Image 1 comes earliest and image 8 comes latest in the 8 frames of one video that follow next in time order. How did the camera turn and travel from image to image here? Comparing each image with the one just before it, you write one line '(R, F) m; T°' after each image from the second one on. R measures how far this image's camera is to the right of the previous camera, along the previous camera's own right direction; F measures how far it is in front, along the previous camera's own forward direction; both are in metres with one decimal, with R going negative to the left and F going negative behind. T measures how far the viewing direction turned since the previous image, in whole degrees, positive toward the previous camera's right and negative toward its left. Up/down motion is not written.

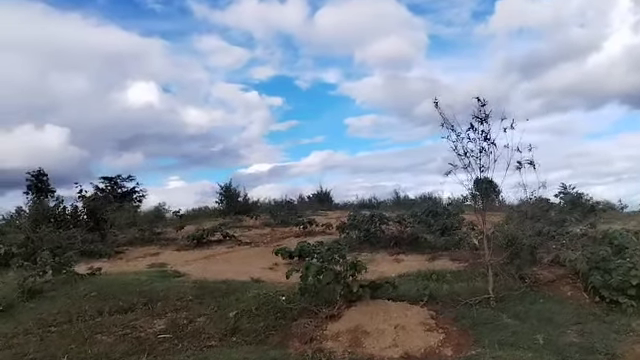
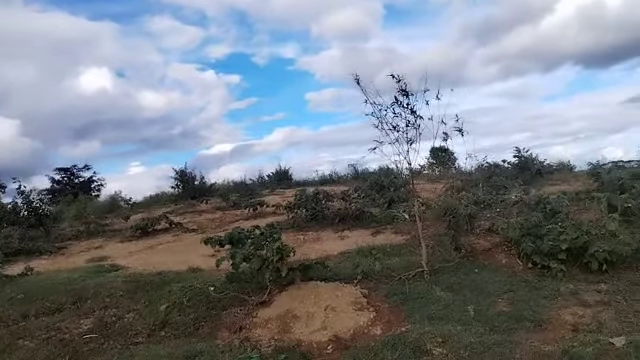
(+0.5, +0.2) m; +3°
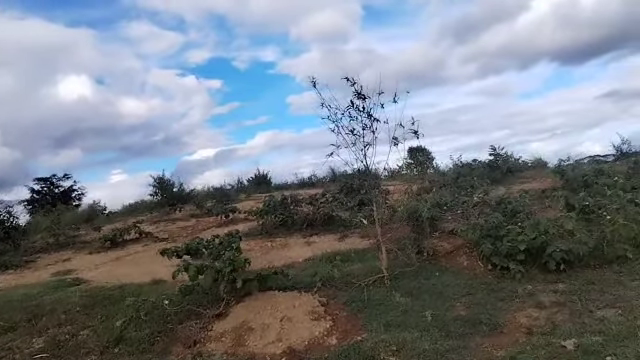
(+0.4, +0.1) m; +1°
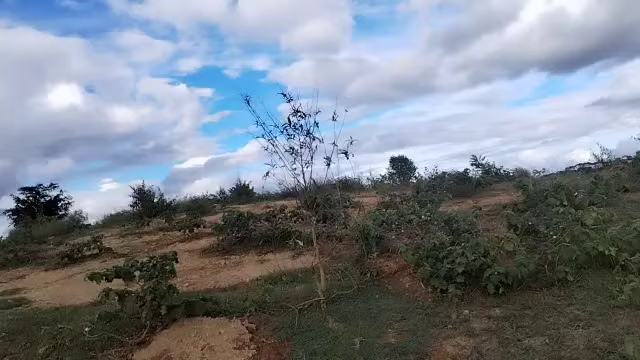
(+0.8, +0.2) m; +1°
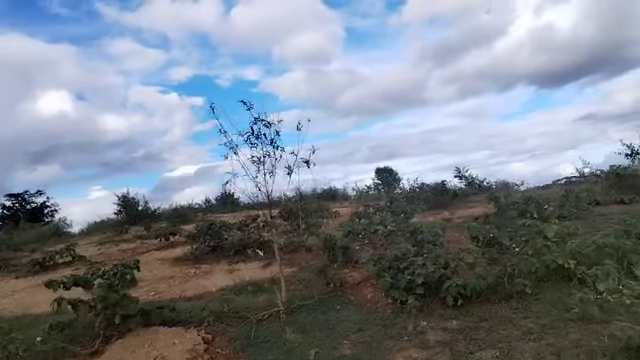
(+0.4, 0.0) m; +1°
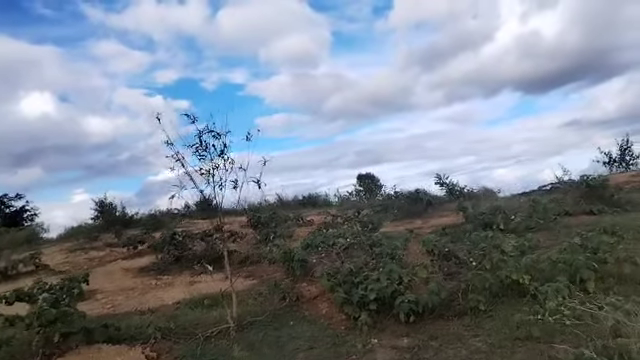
(+0.4, +0.1) m; +1°
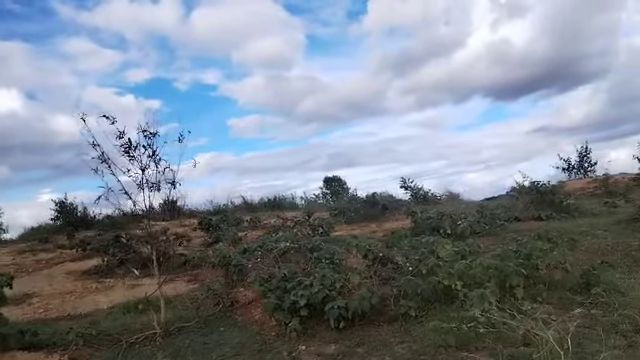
(+0.5, +0.1) m; +3°
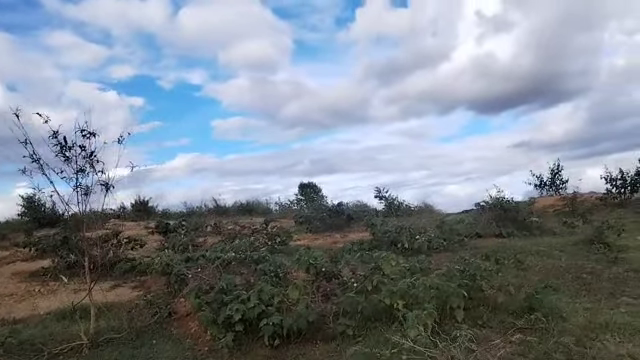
(+0.5, +0.2) m; +2°
